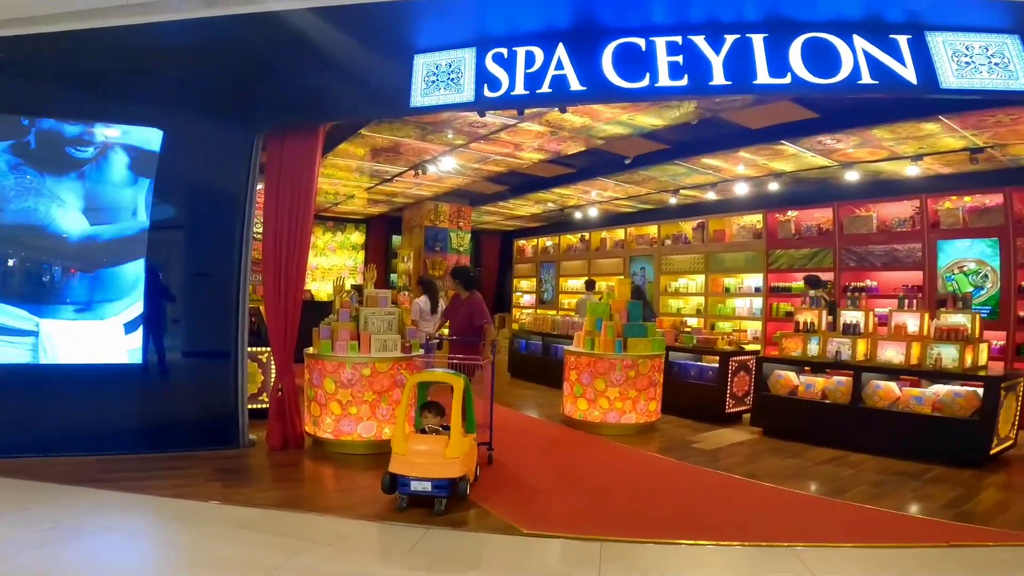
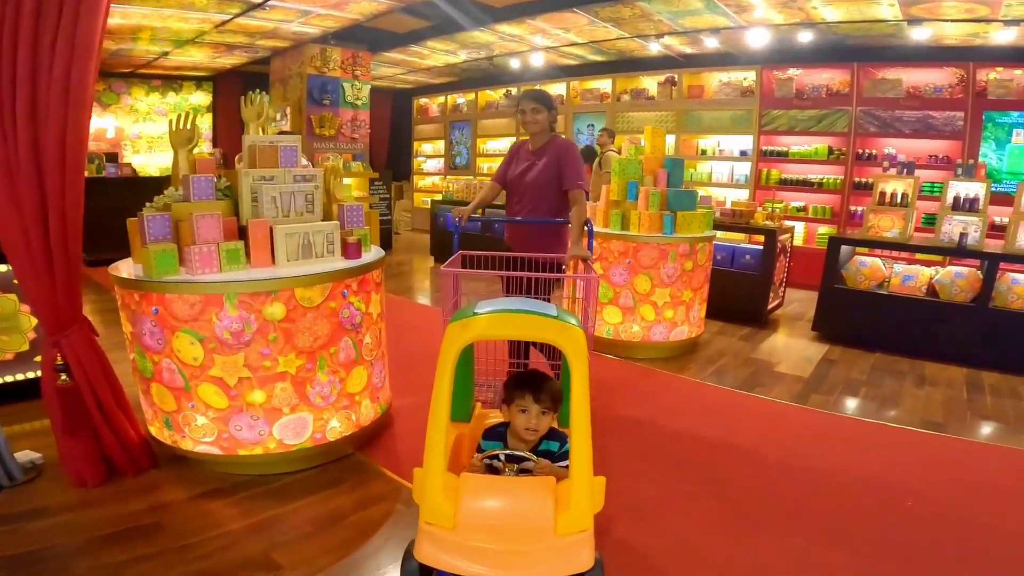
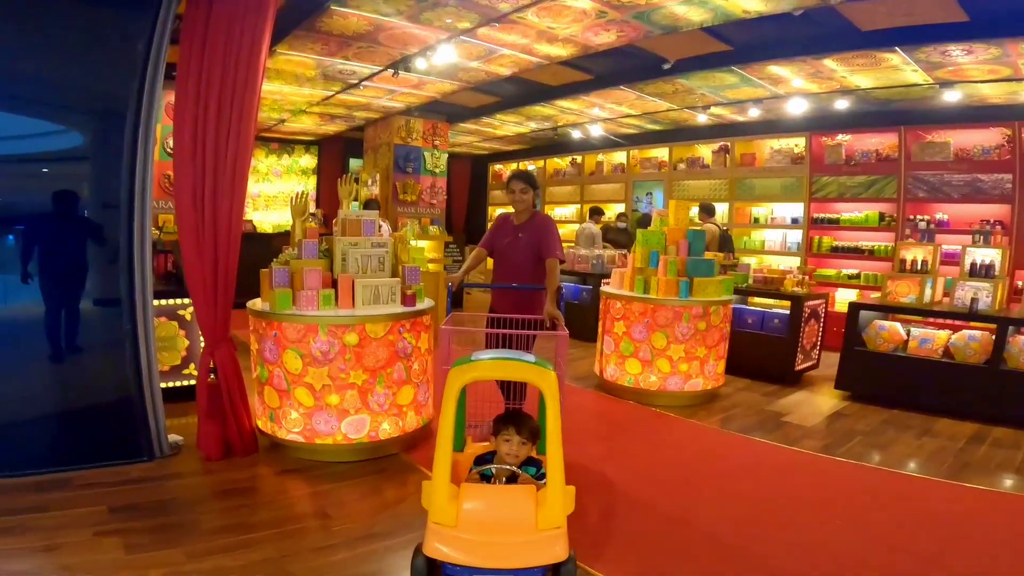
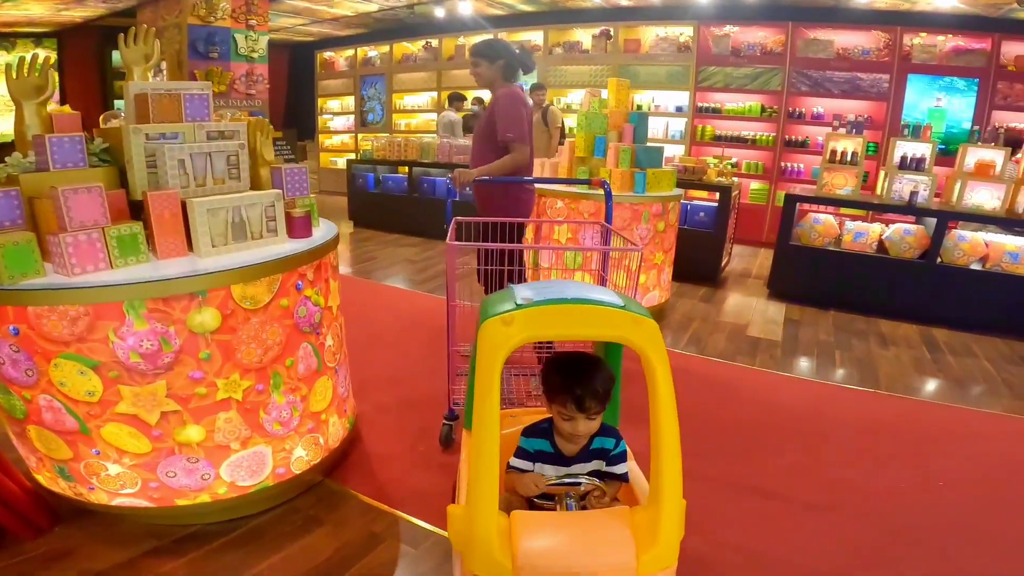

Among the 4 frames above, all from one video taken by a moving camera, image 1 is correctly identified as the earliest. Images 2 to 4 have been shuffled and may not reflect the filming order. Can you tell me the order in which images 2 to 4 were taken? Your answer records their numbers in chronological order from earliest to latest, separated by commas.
3, 2, 4
